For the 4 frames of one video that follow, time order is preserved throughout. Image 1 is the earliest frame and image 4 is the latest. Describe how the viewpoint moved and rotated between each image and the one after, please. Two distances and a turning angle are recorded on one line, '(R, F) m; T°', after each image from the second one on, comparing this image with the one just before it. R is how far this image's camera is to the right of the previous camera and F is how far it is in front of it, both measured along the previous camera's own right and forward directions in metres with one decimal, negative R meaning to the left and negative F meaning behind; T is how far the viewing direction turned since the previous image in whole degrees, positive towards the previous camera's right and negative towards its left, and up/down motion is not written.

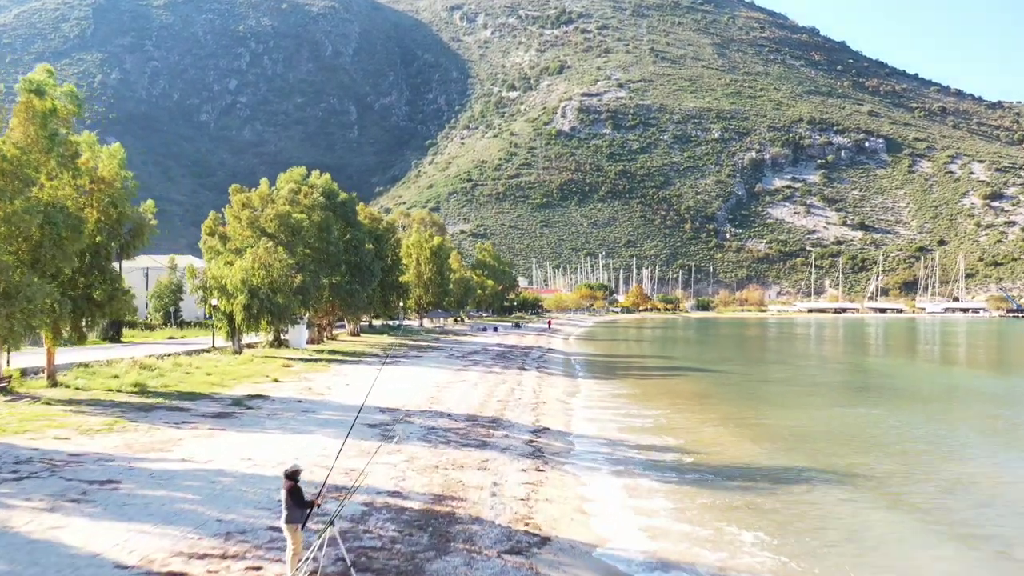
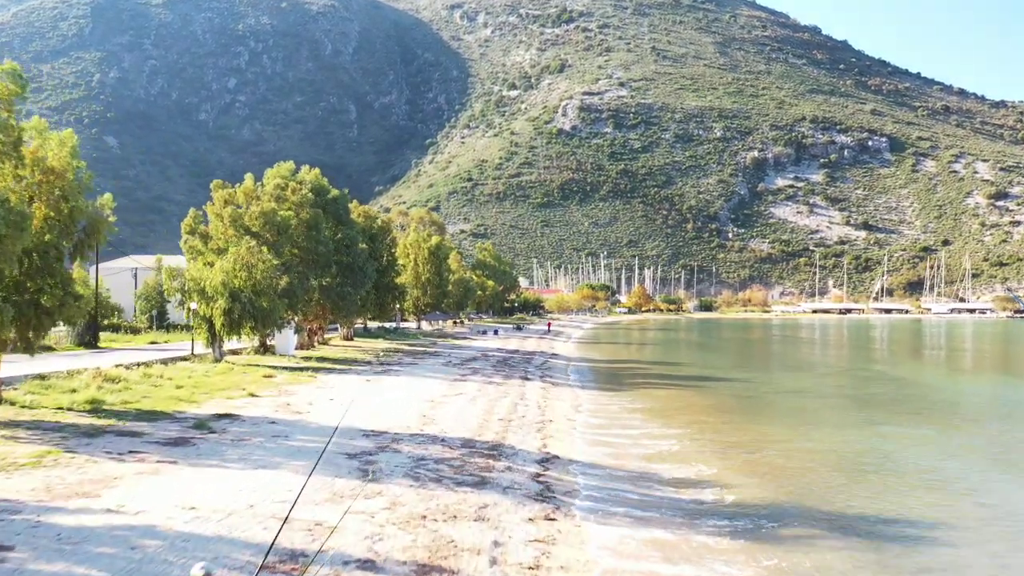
(-0.1, +2.3) m; 0°
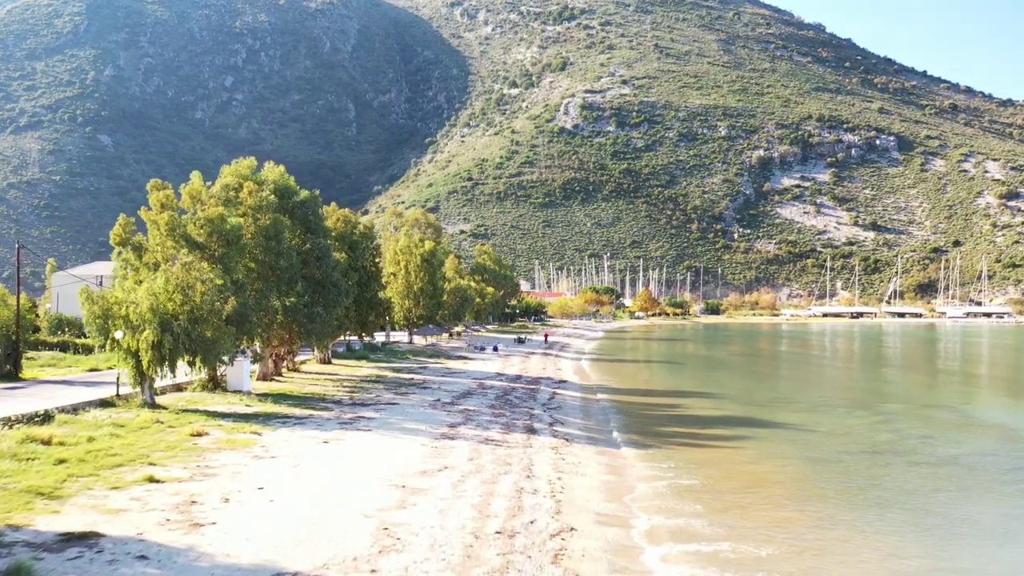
(0.0, +5.8) m; 0°
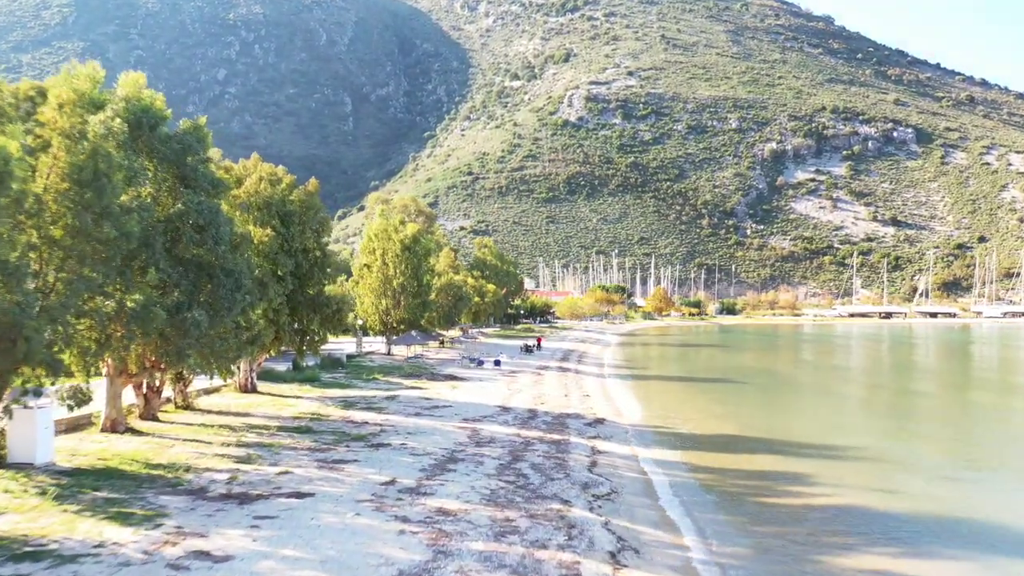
(-0.3, +12.4) m; 0°
